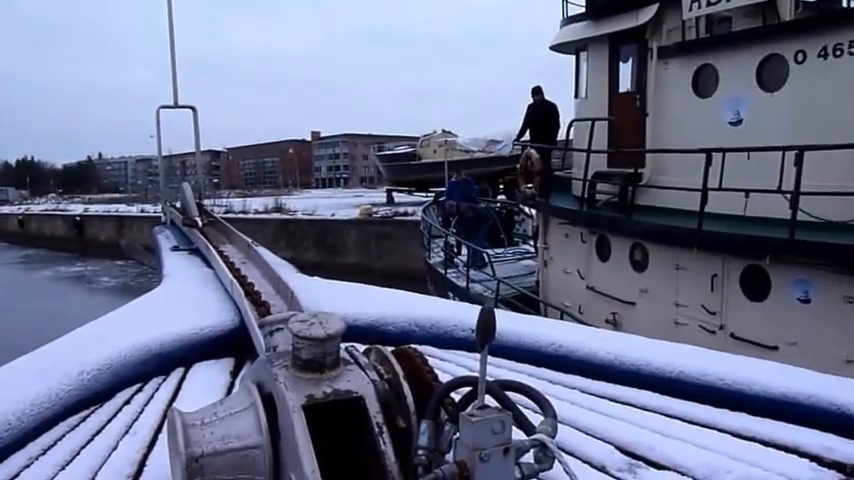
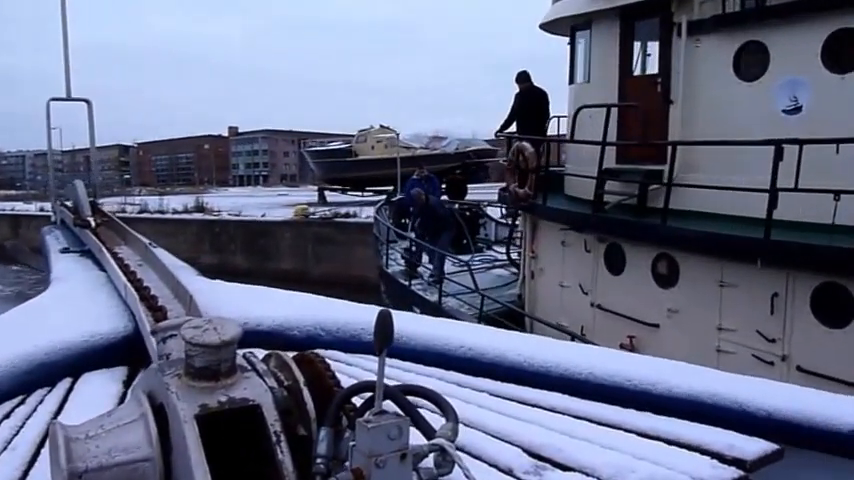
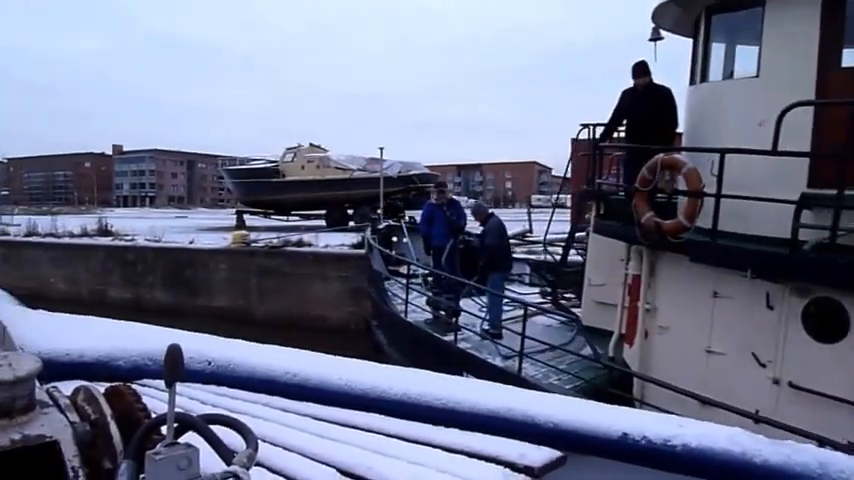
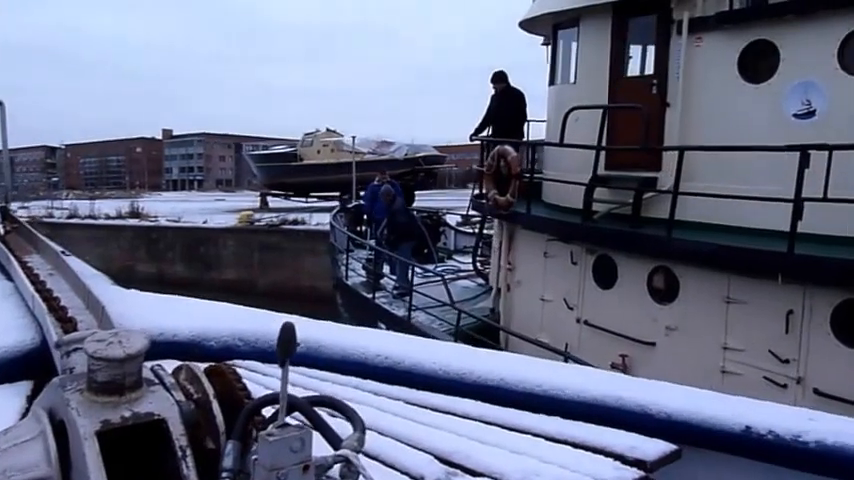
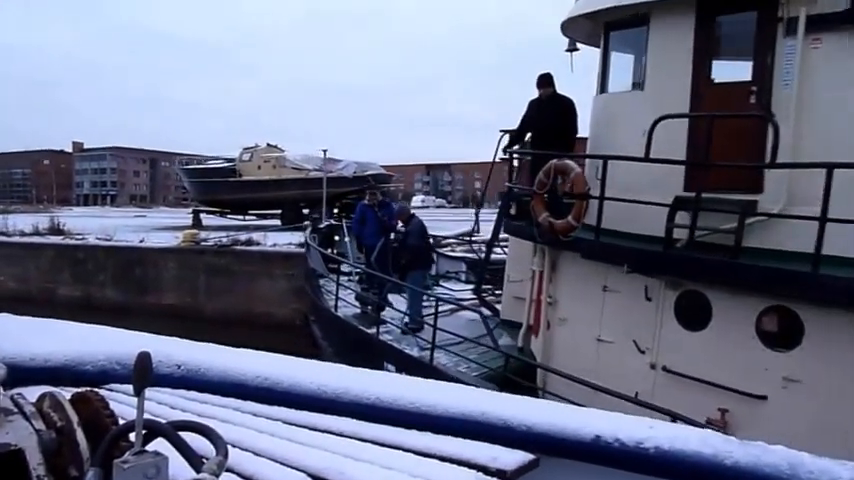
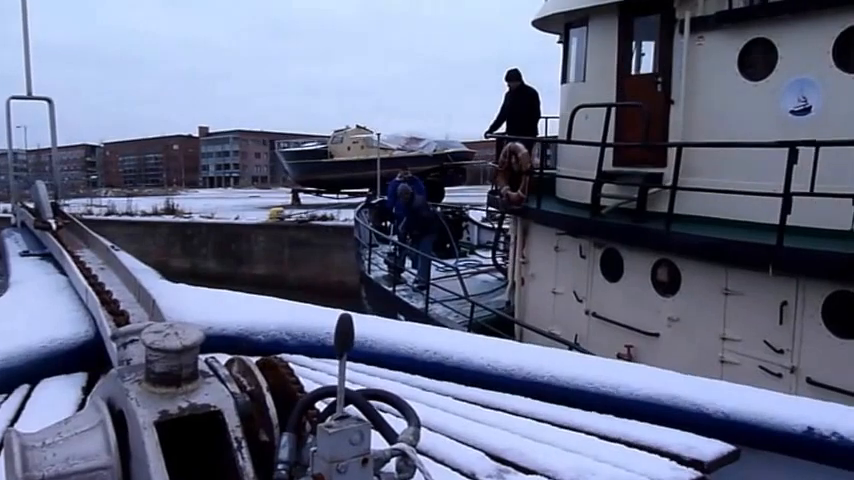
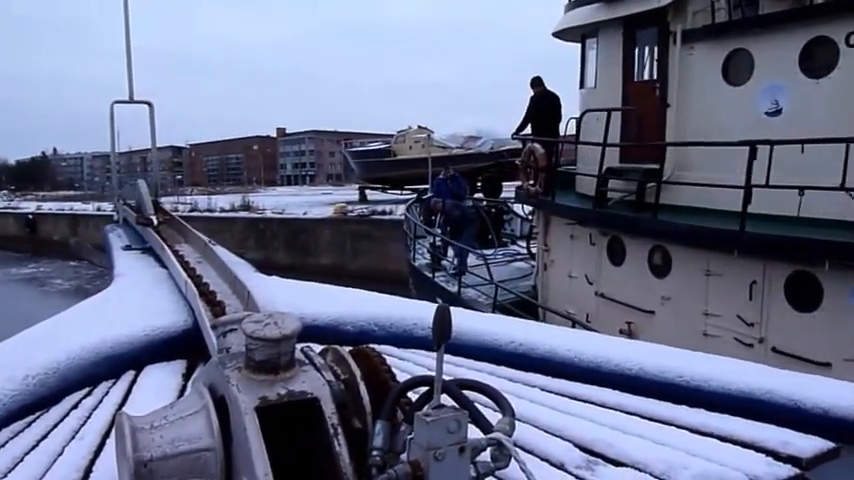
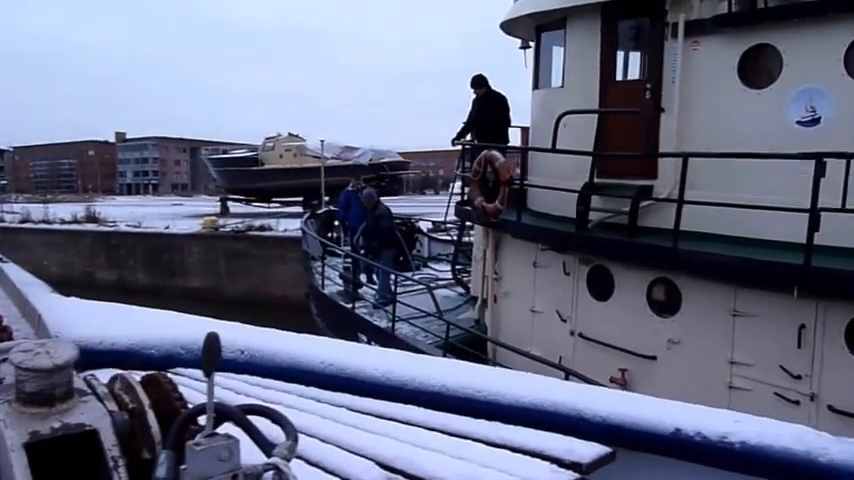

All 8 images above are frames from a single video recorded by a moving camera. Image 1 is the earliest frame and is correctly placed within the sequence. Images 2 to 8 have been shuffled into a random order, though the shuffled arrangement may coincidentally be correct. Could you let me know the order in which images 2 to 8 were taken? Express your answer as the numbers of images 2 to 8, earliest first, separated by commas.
7, 2, 6, 4, 8, 5, 3
